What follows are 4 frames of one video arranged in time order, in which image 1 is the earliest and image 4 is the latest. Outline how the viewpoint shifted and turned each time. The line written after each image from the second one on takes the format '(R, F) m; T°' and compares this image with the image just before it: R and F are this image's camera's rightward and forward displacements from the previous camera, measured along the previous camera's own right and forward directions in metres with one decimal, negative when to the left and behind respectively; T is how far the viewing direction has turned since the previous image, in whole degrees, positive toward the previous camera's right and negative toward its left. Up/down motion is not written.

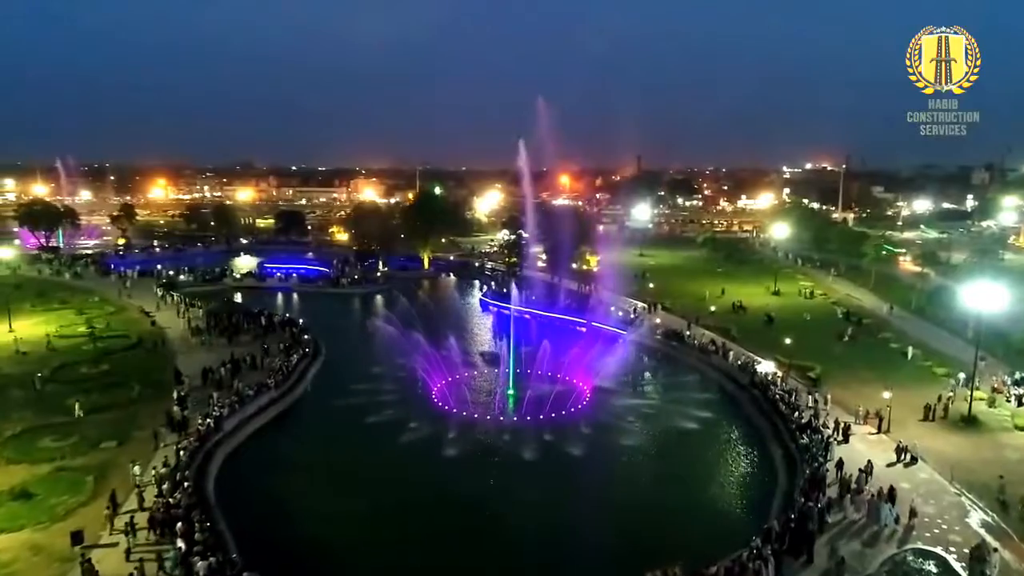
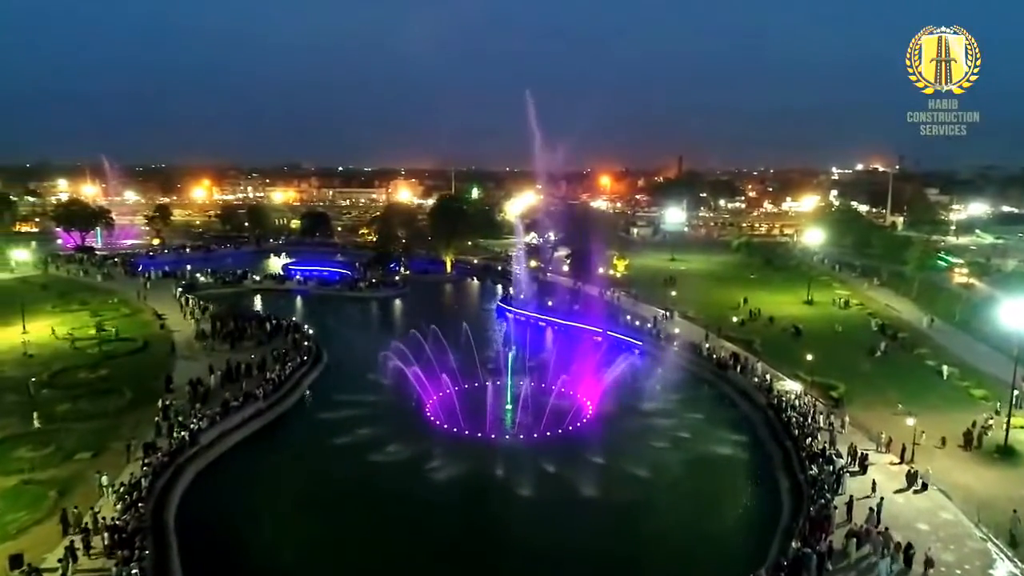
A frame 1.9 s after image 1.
(+1.6, +1.4) m; -4°
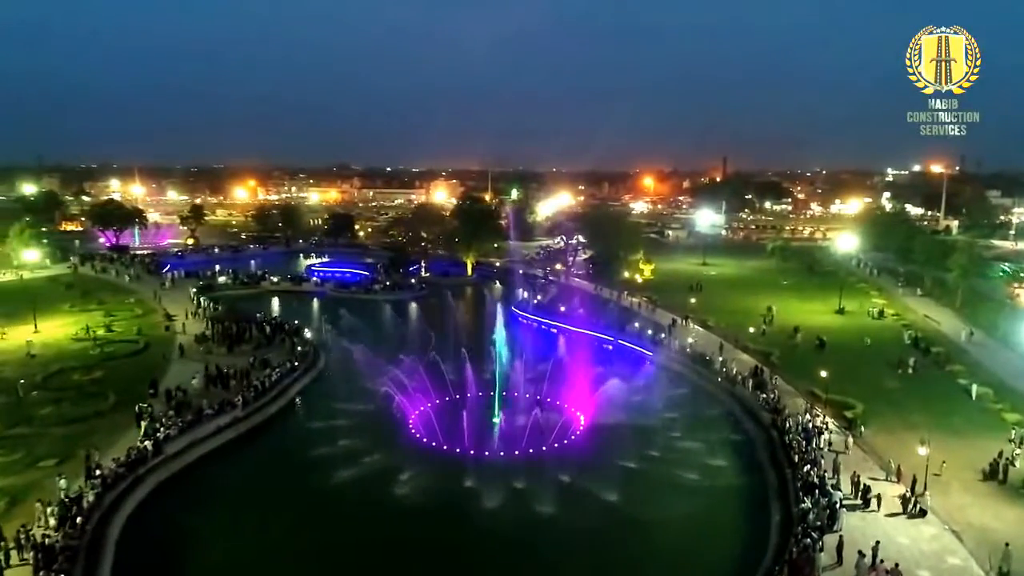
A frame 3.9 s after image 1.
(+1.9, +1.4) m; -4°
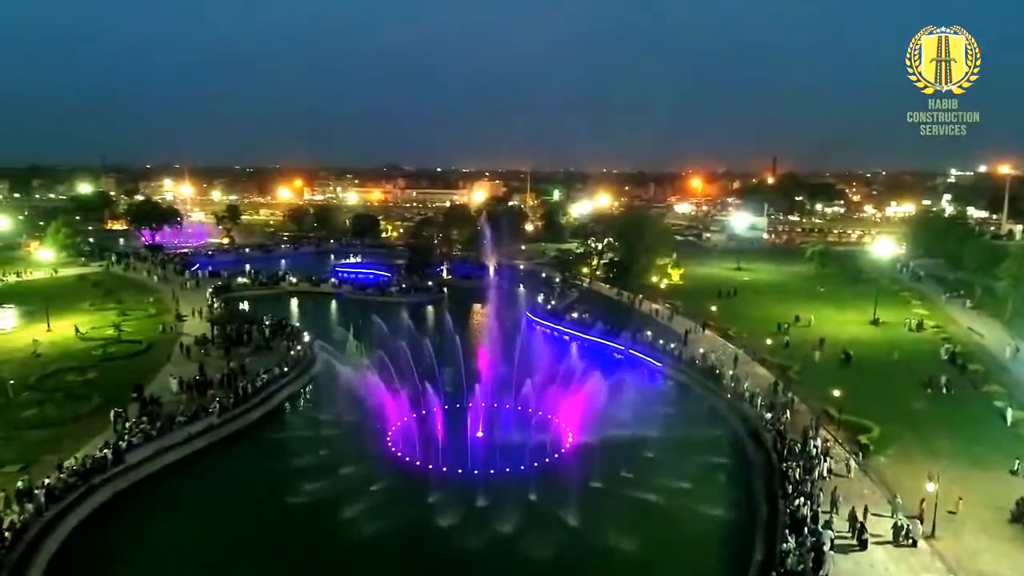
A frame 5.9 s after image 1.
(+2.0, +1.5) m; -4°
